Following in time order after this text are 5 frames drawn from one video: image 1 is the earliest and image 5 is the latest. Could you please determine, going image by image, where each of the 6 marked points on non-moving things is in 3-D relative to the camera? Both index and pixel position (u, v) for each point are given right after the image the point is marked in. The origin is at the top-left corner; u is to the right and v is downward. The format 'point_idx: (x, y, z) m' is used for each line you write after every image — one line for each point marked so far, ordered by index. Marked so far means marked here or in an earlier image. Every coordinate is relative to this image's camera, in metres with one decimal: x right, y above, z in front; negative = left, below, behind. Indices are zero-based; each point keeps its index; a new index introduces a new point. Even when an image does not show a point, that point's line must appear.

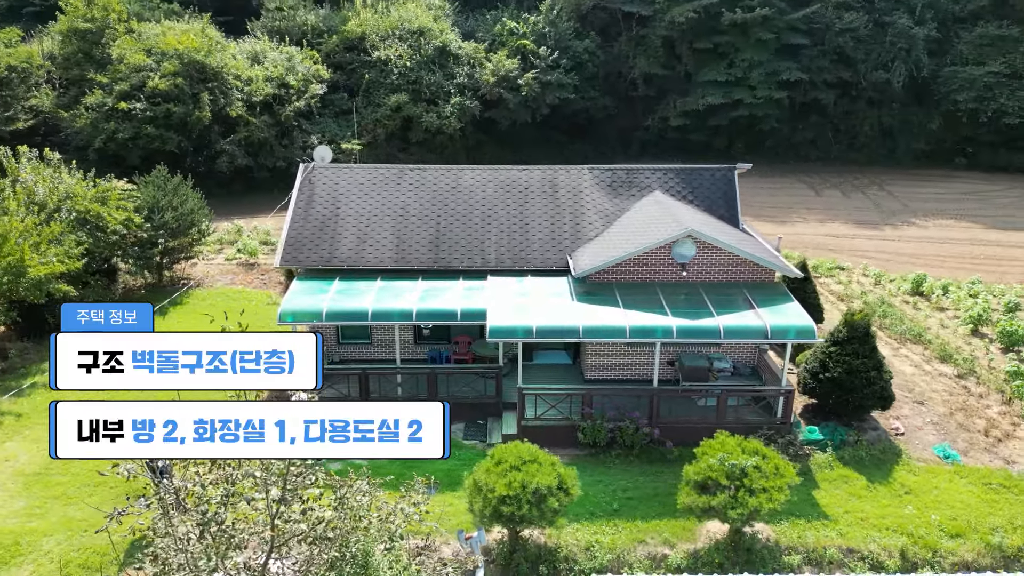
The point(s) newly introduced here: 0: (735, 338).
0: (+5.5, -1.2, +17.5) m
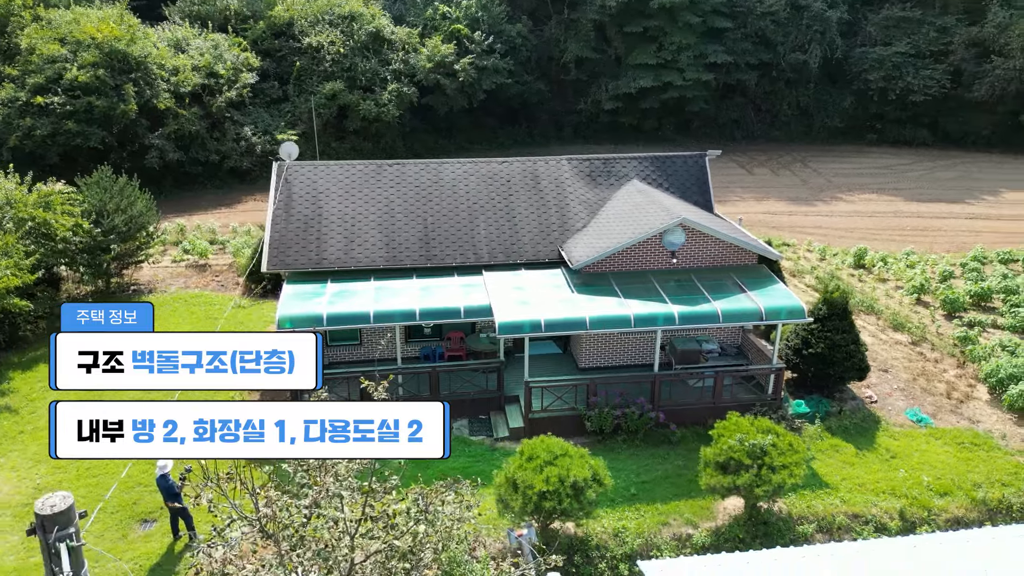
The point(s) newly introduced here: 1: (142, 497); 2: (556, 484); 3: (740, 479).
0: (+5.6, -0.8, +18.3) m
1: (-8.4, -4.7, +16.3) m
2: (+0.9, -3.8, +13.9) m
3: (+4.7, -3.9, +14.8) m
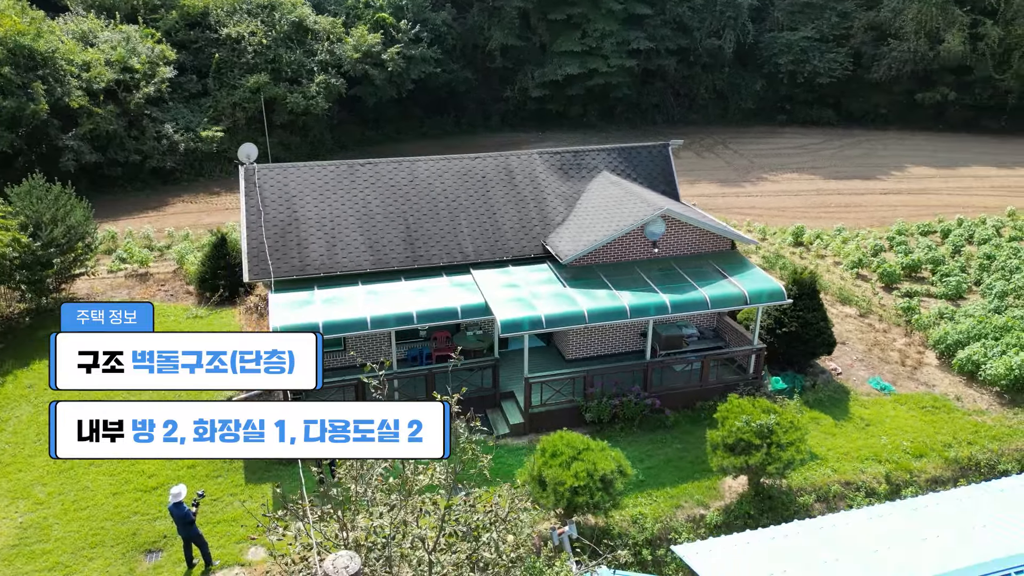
0: (+5.5, -0.5, +19.0) m
1: (-8.0, -5.1, +15.5) m
2: (+1.5, -3.7, +14.1) m
3: (+5.2, -3.7, +15.5) m
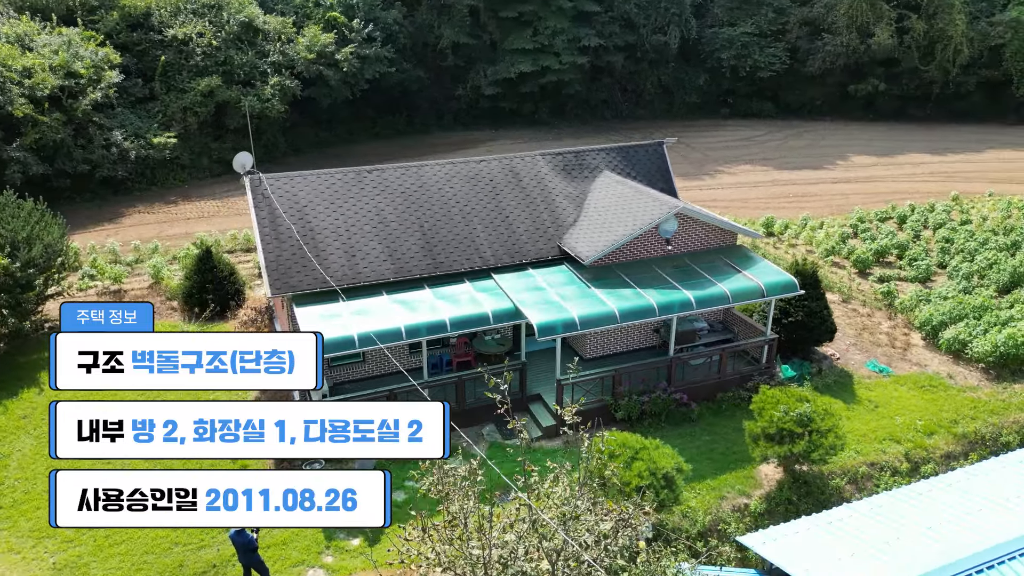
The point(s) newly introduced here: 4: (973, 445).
0: (+6.2, -0.3, +19.6) m
1: (-6.7, -5.6, +14.8) m
2: (+2.8, -3.8, +14.4) m
3: (+6.3, -3.6, +16.1) m
4: (+12.3, -4.2, +19.1) m
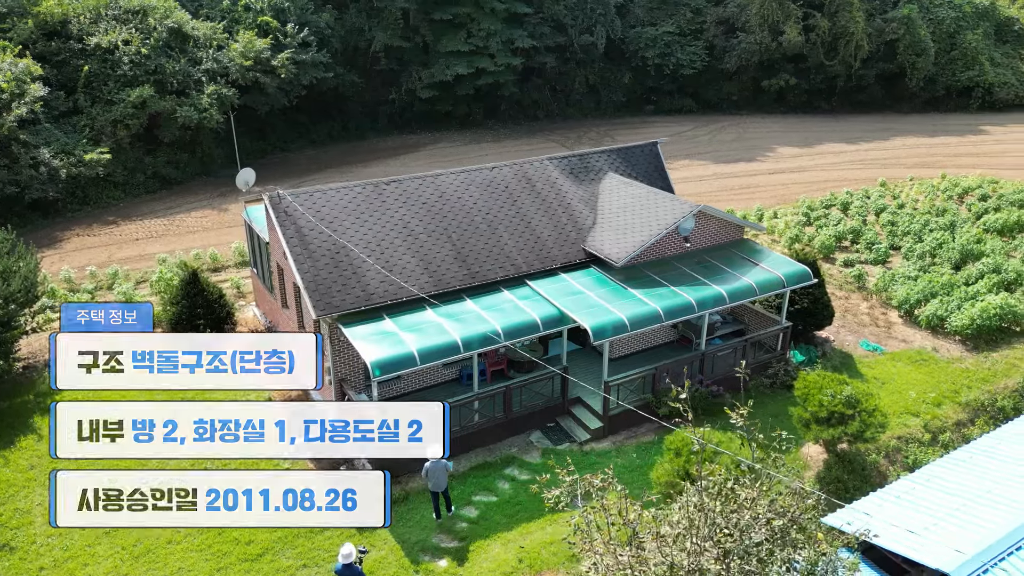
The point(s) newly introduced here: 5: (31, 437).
0: (+7.1, -0.1, +20.5) m
1: (-4.7, -6.1, +14.1) m
2: (+4.6, -3.8, +14.9) m
3: (+7.9, -3.3, +17.1) m
4: (+13.5, -3.6, +20.9) m
5: (-12.9, -4.0, +19.3) m
